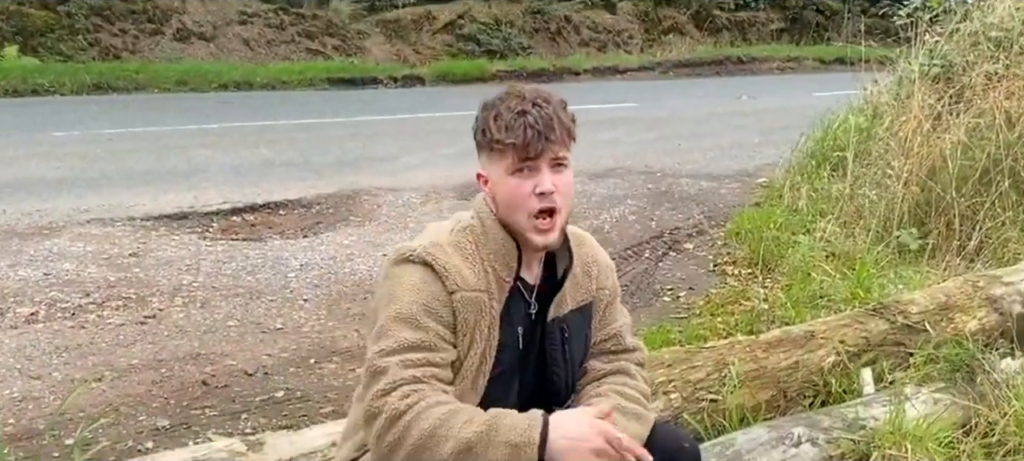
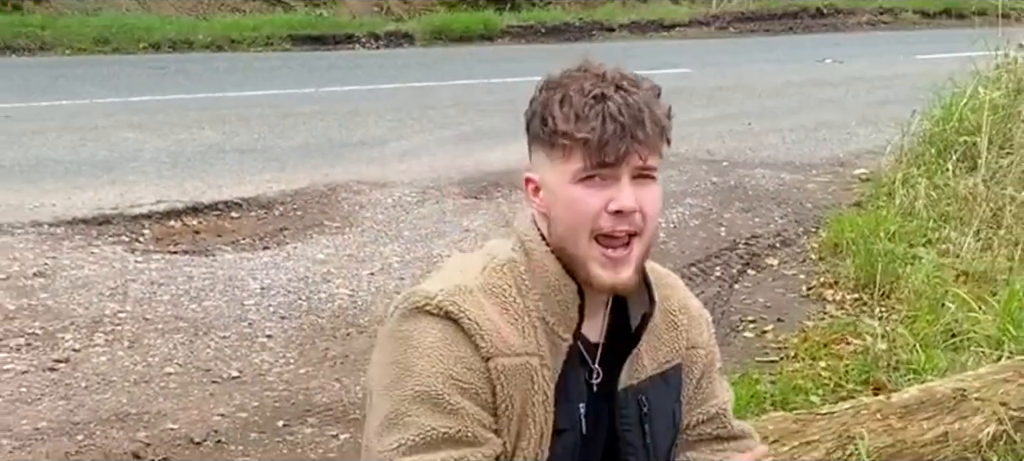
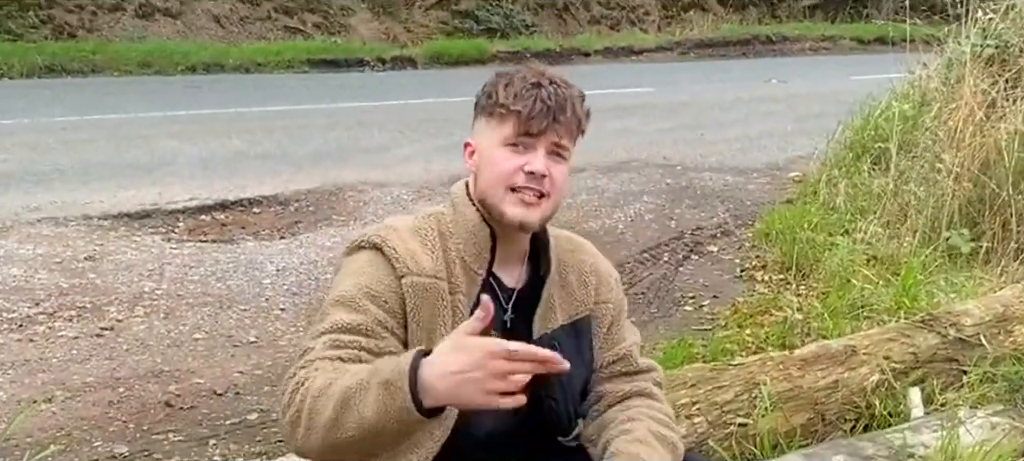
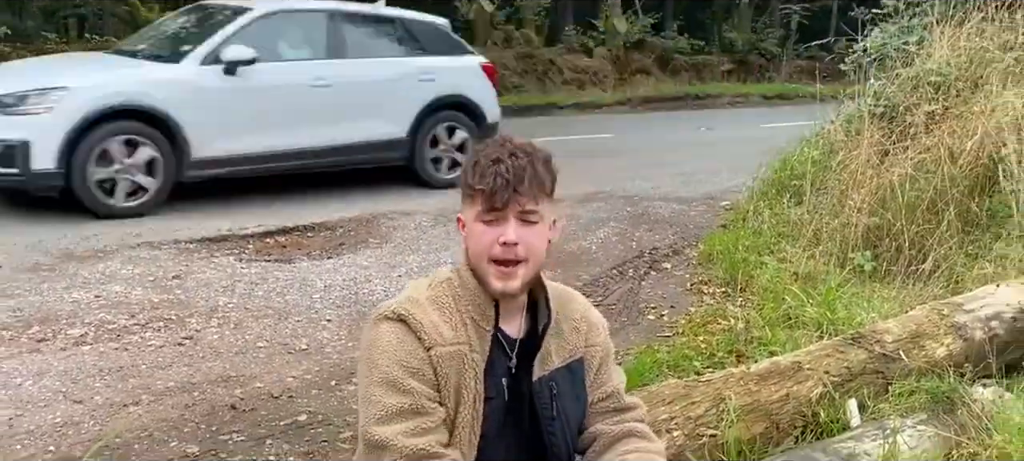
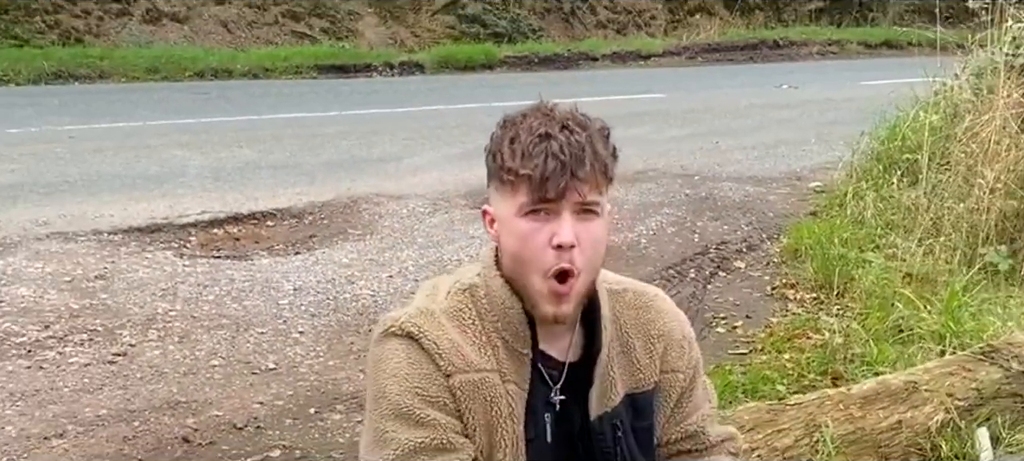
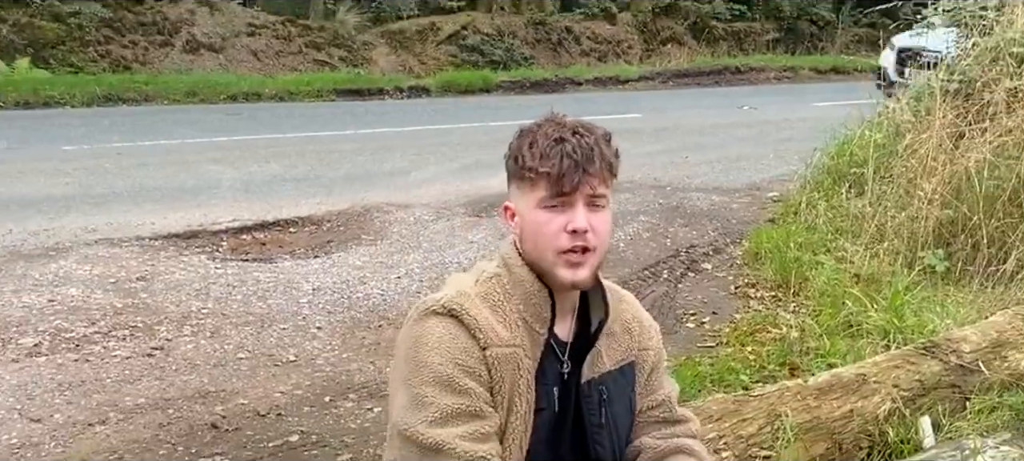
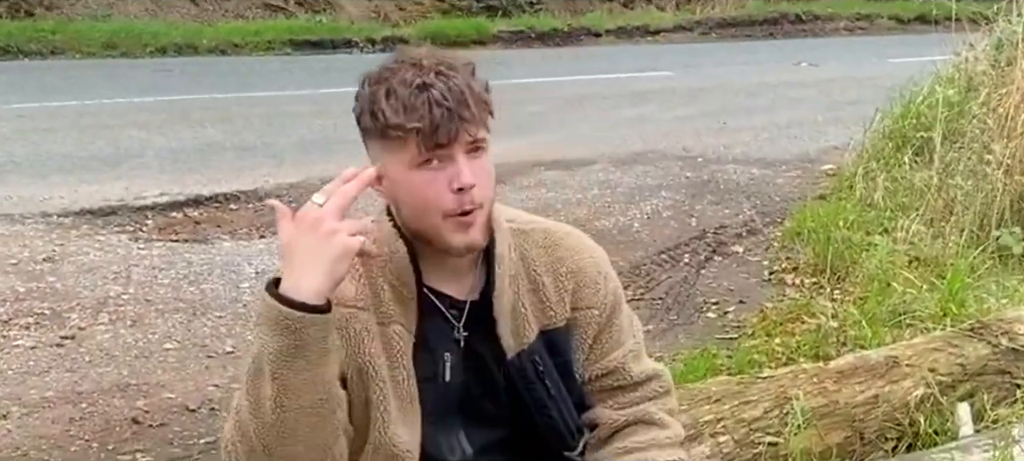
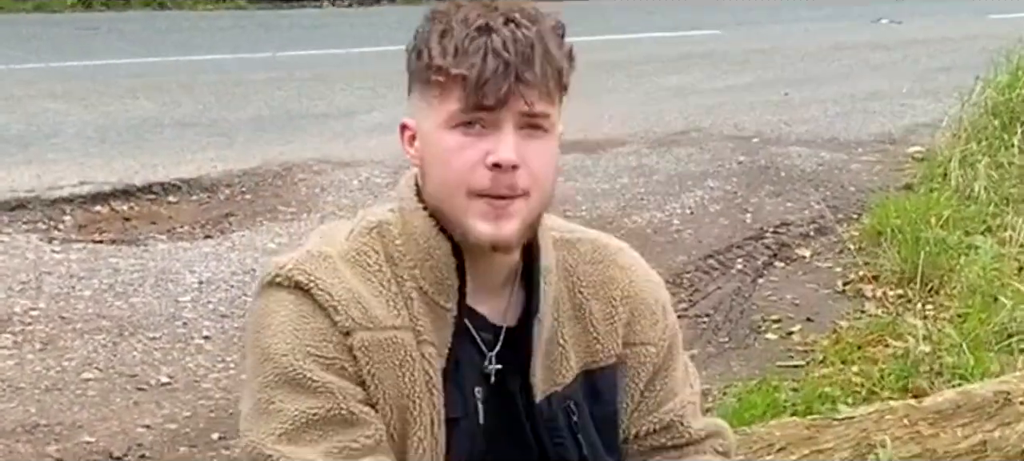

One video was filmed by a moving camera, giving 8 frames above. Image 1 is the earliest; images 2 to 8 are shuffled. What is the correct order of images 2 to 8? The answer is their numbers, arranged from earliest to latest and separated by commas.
3, 7, 8, 2, 5, 6, 4
